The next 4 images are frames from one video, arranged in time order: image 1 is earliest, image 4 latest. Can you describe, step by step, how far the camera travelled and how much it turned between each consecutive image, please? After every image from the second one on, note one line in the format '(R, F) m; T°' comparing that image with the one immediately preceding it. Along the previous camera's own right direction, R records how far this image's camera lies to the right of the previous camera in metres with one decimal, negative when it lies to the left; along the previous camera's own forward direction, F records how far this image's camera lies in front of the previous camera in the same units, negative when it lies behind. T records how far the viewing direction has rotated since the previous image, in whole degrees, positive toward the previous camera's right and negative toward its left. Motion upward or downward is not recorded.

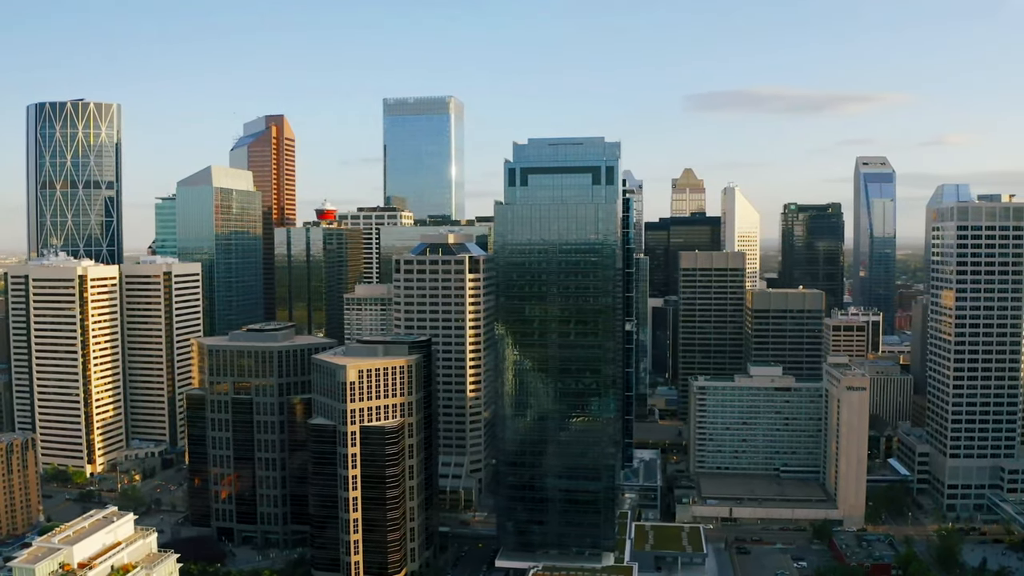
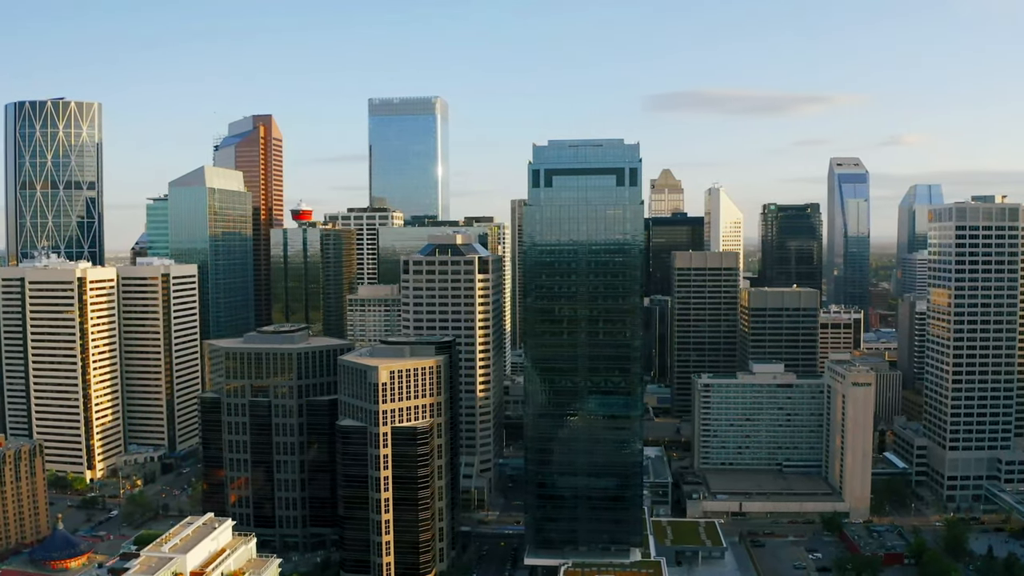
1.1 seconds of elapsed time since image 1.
(-8.5, -0.7) m; +3°
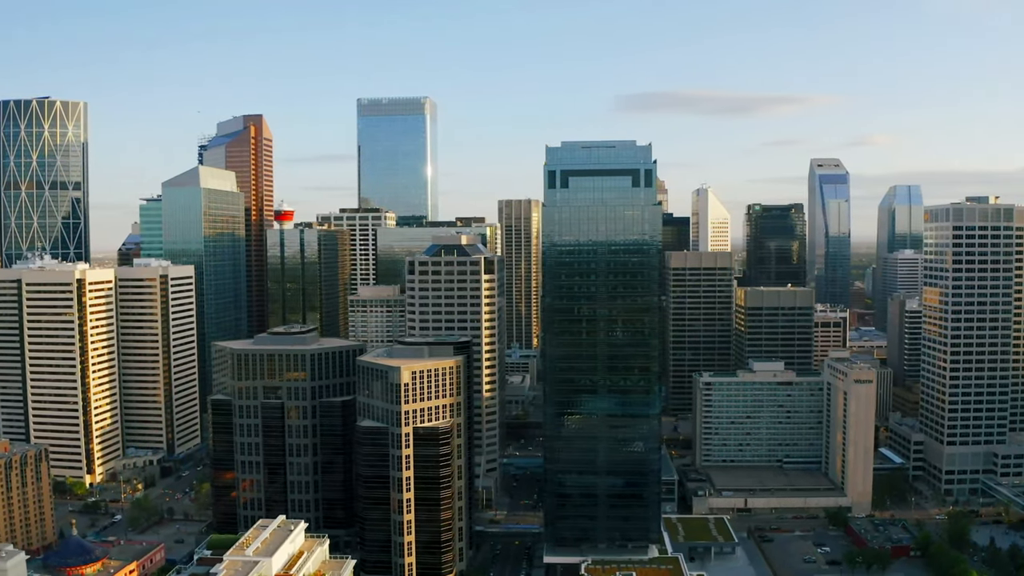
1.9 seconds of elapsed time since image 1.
(-6.1, -0.5) m; +2°
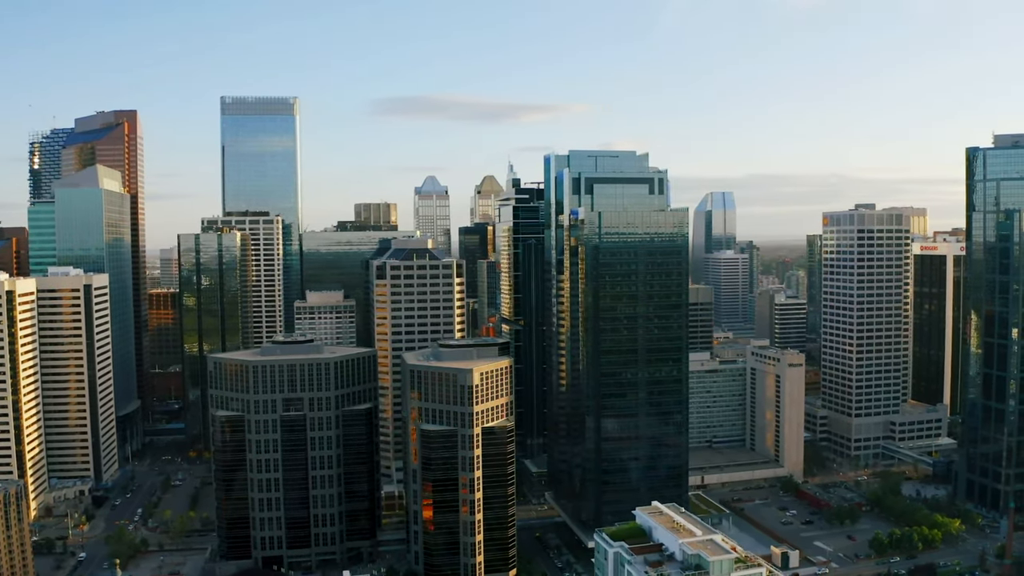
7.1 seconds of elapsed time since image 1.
(-36.9, +0.6) m; +16°
